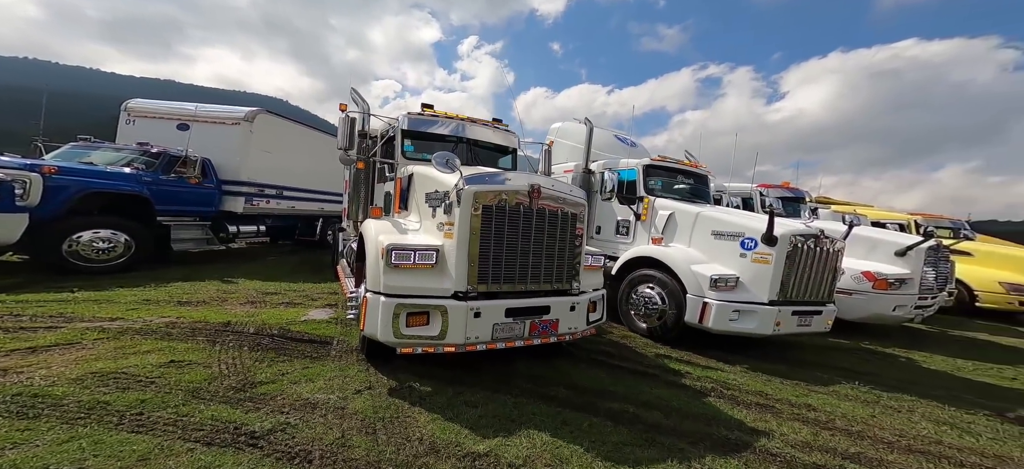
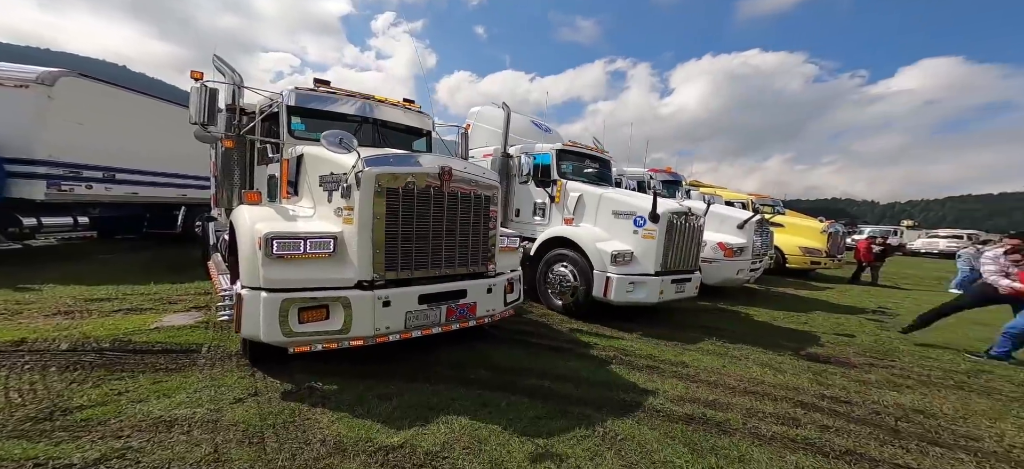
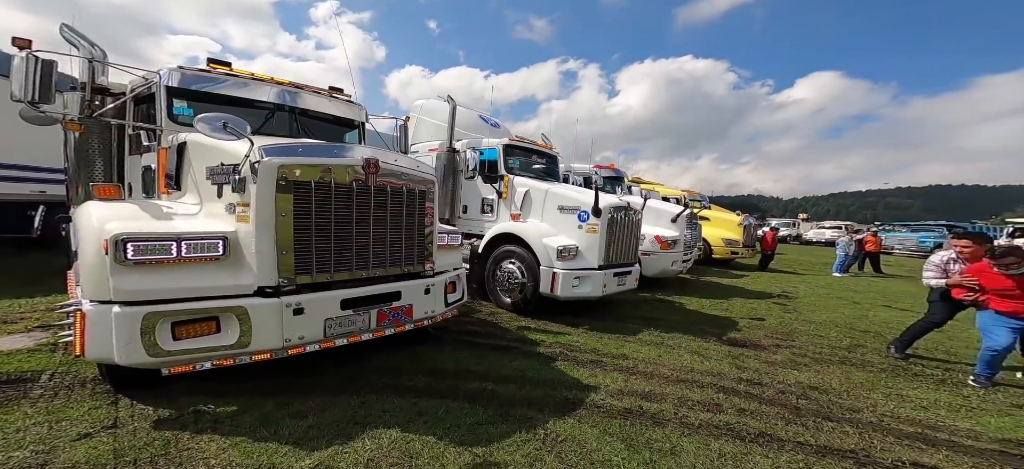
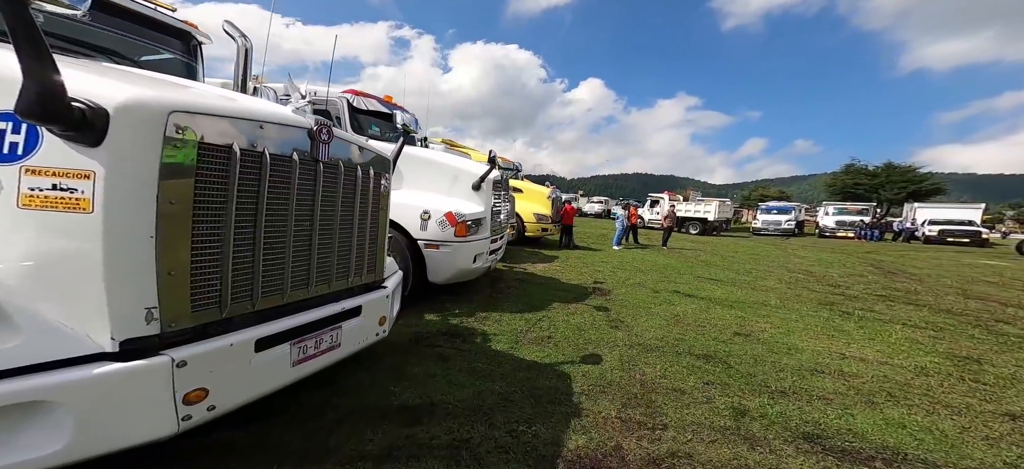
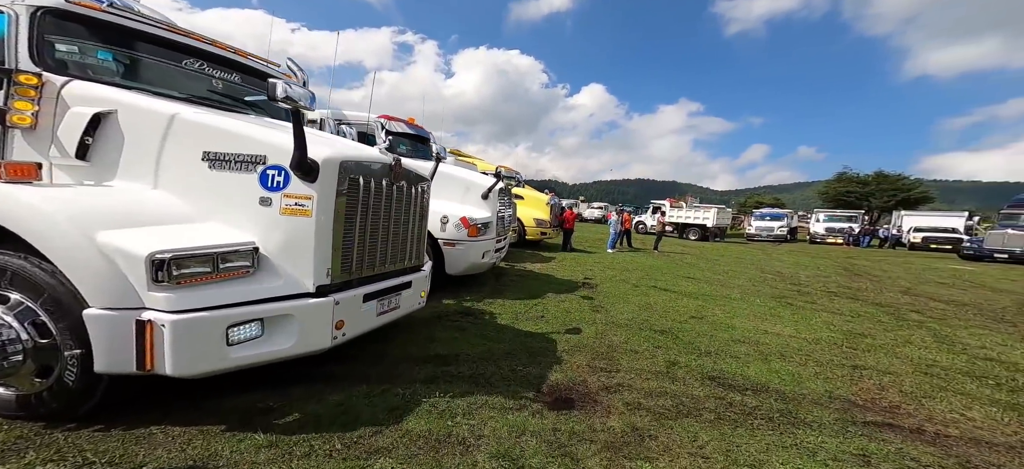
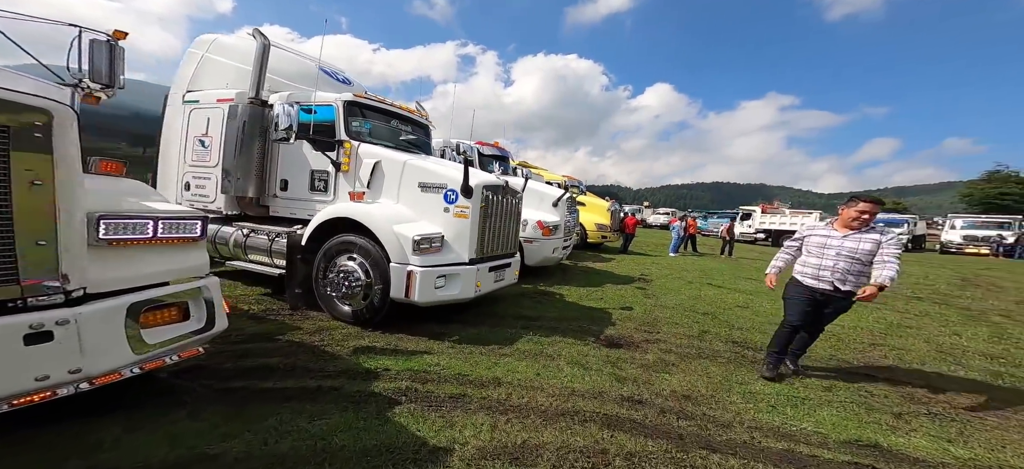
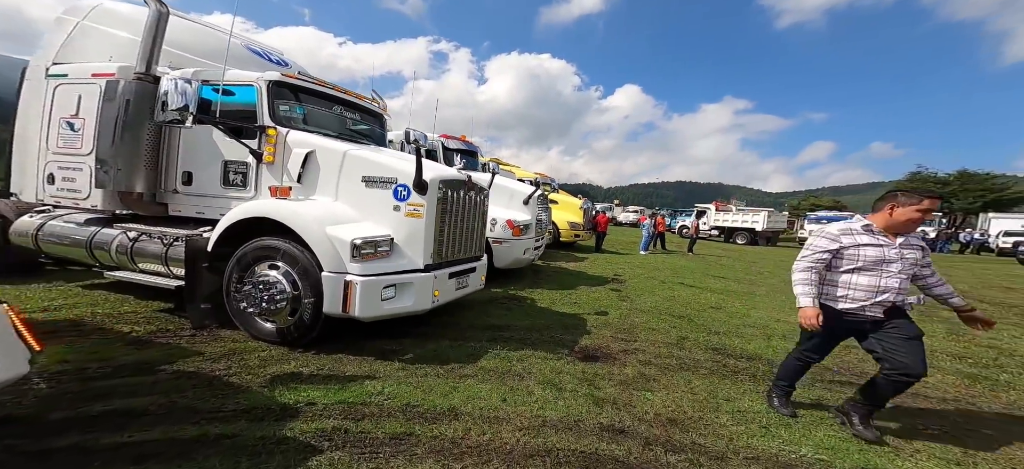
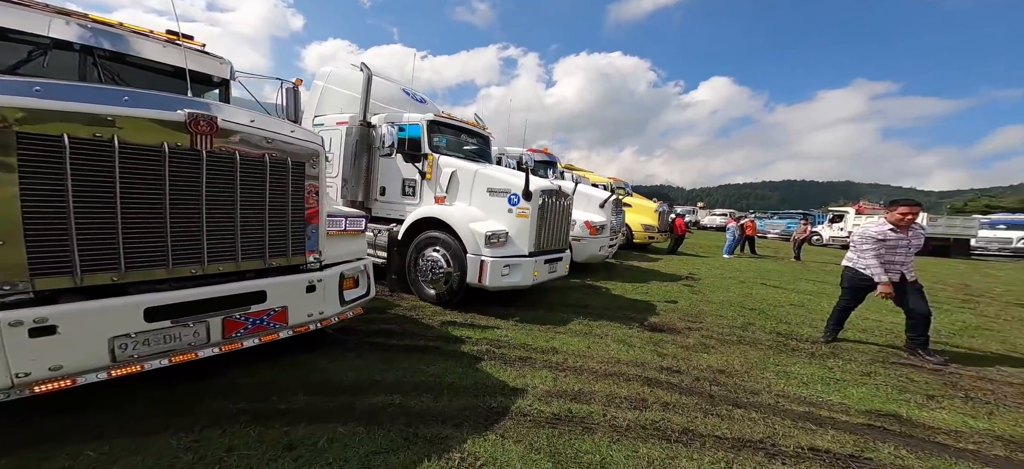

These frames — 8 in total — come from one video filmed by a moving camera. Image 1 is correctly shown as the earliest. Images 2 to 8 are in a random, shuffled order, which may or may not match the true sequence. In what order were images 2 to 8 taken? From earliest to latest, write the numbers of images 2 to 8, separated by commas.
2, 3, 8, 6, 7, 5, 4
